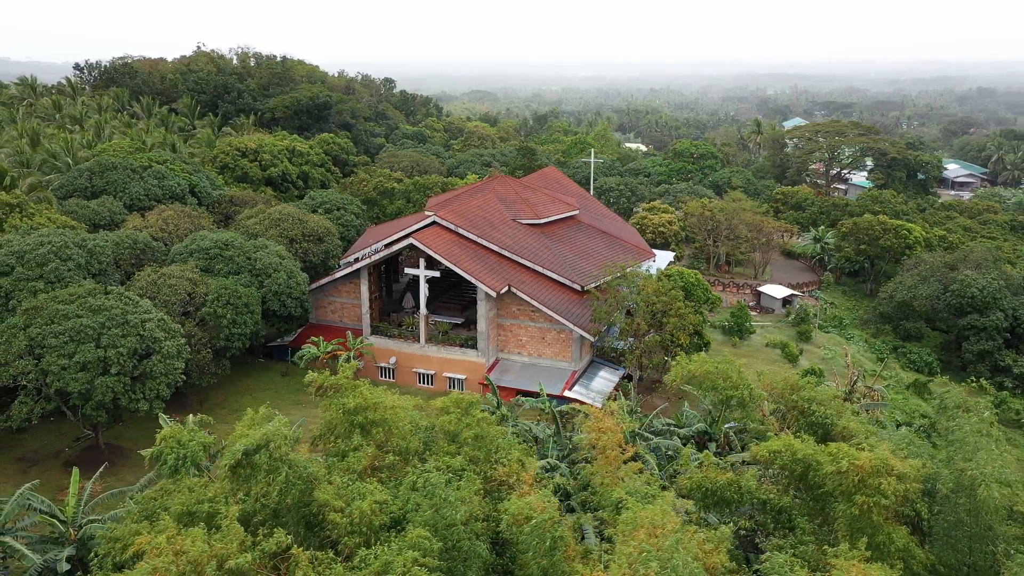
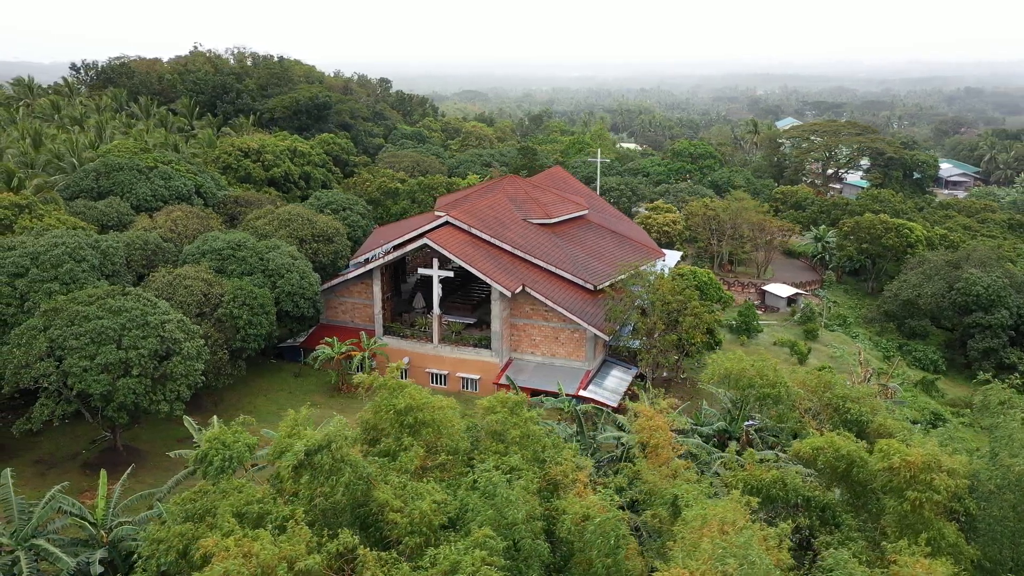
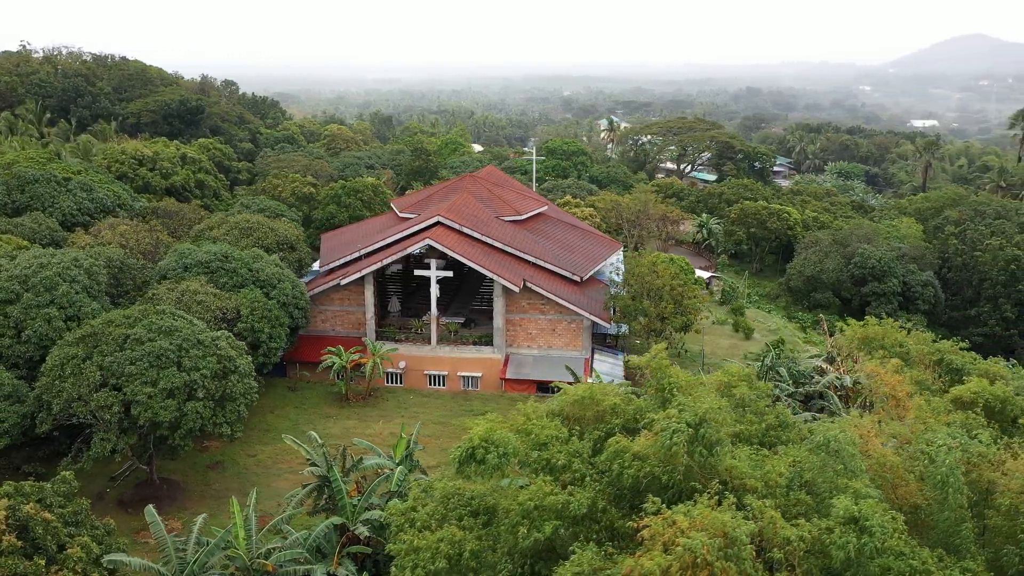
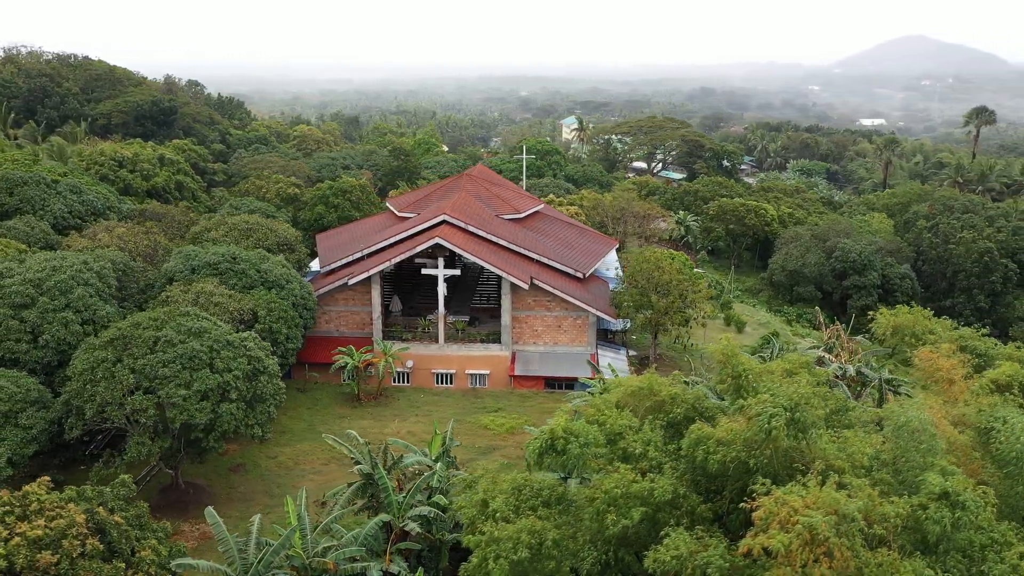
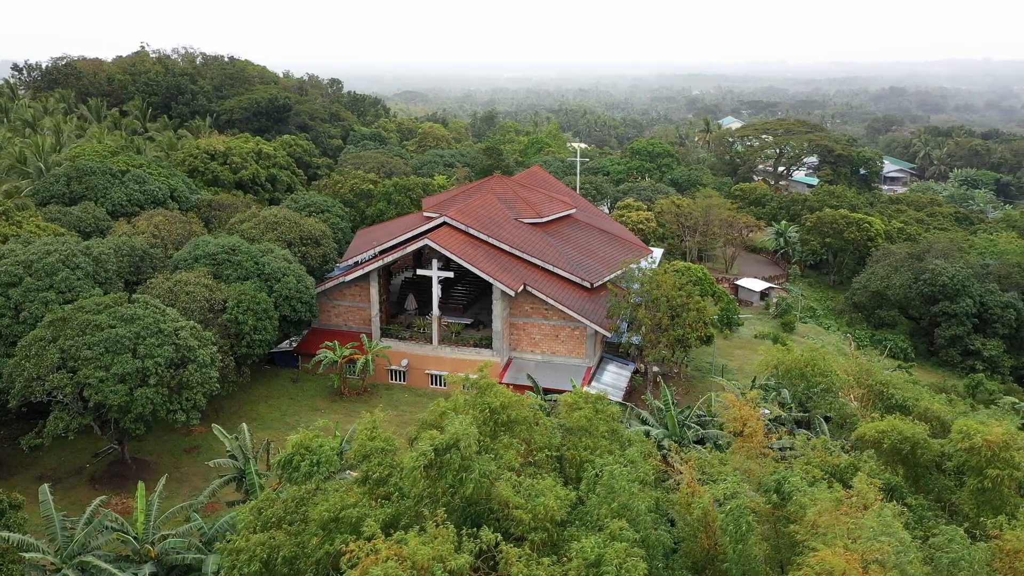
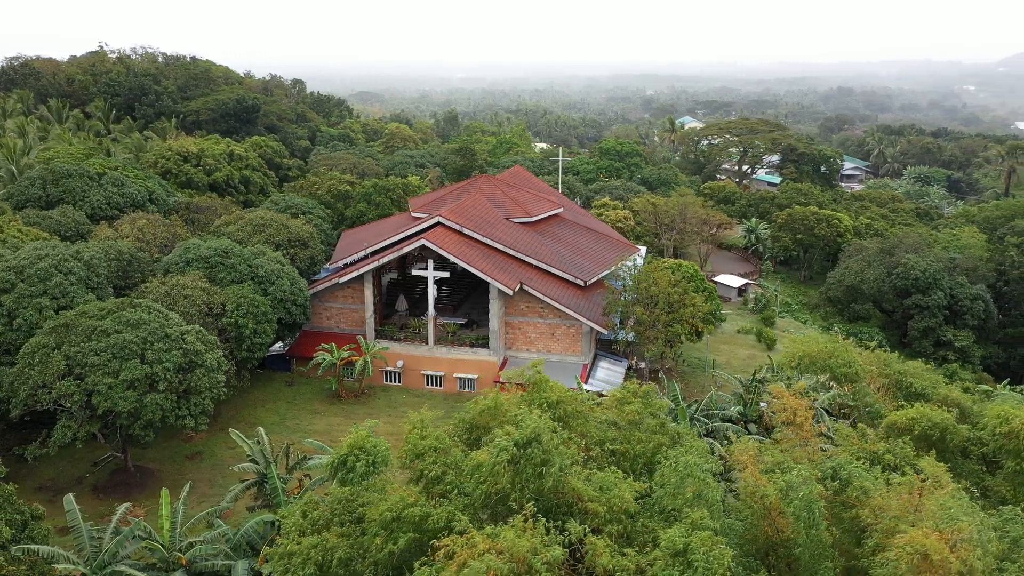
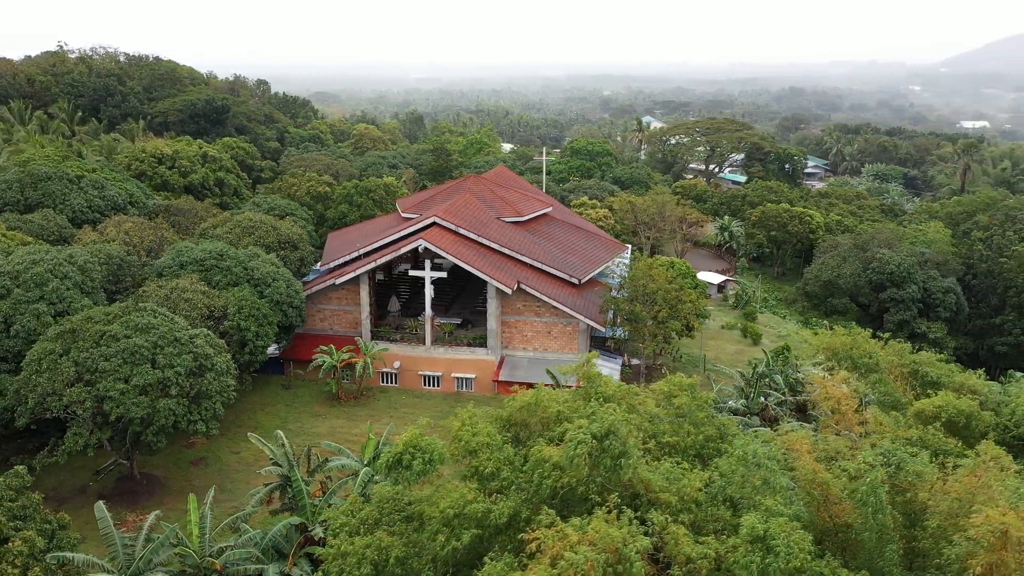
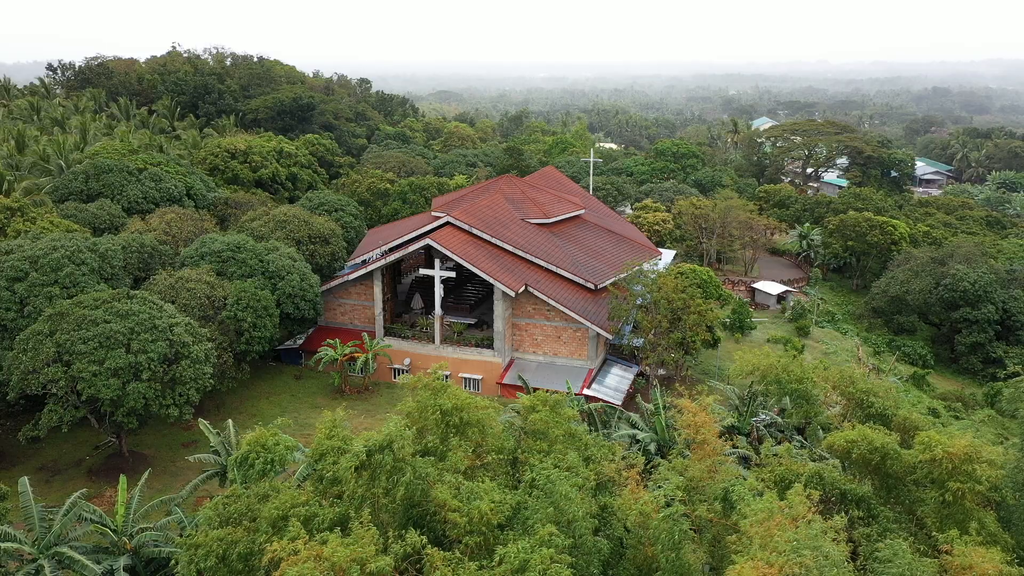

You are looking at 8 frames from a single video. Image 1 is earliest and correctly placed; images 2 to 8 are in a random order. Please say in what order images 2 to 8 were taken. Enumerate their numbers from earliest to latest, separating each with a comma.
2, 8, 5, 6, 7, 3, 4
